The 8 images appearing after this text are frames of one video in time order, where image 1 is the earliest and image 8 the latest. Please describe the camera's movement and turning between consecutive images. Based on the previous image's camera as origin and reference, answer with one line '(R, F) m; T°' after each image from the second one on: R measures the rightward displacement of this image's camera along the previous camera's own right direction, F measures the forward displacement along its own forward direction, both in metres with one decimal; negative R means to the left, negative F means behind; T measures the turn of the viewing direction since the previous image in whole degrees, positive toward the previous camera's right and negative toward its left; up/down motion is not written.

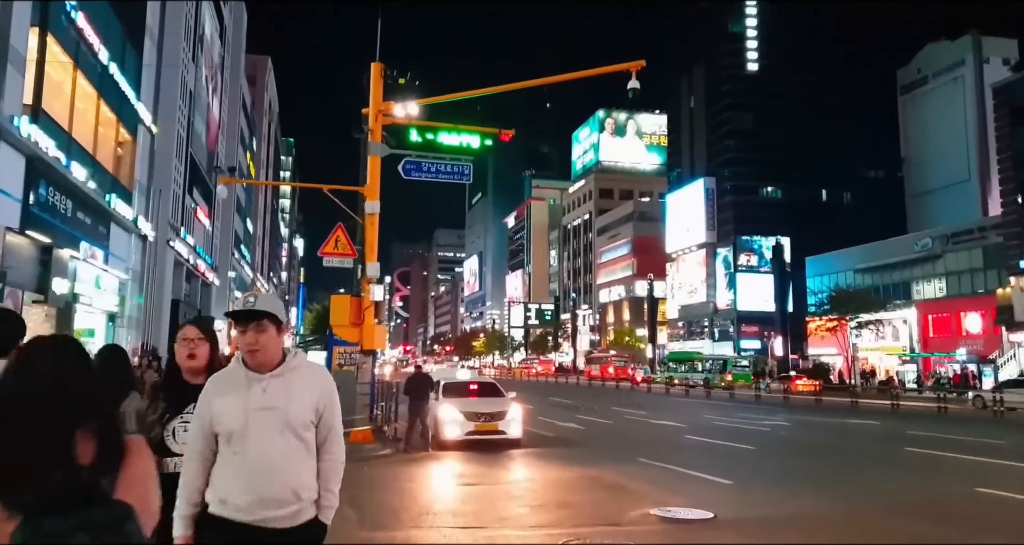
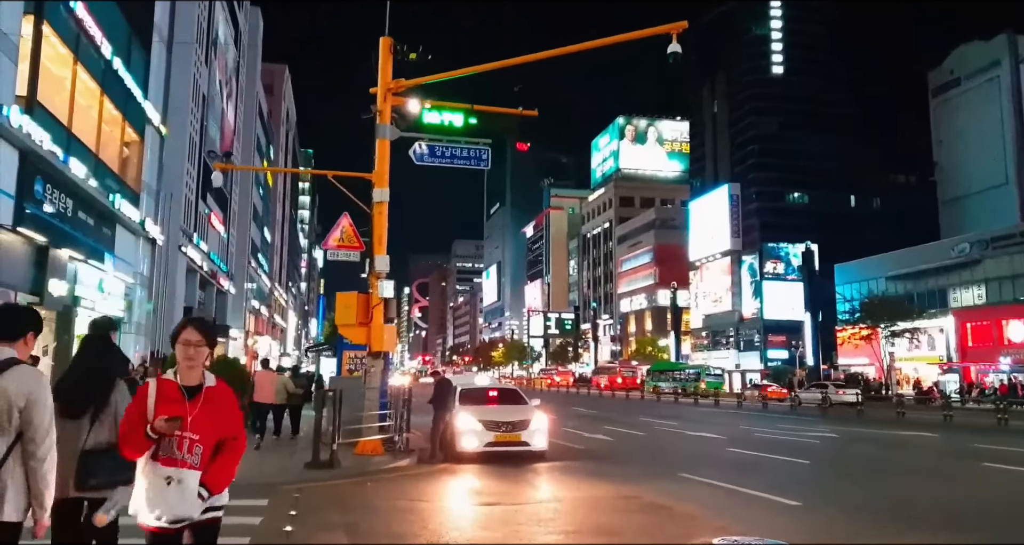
(-0.1, +1.5) m; -1°
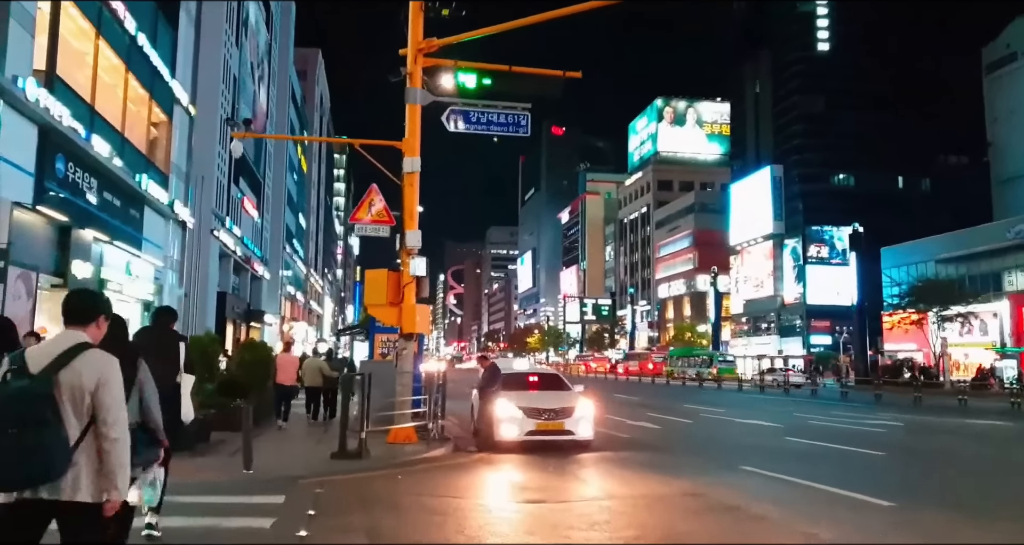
(-0.1, +1.1) m; -3°
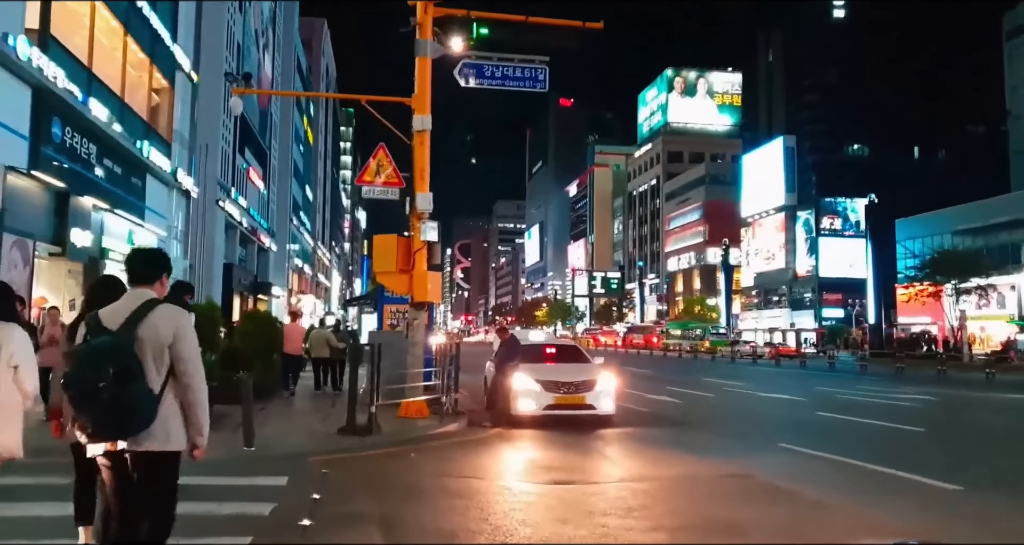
(-0.2, +0.7) m; -1°
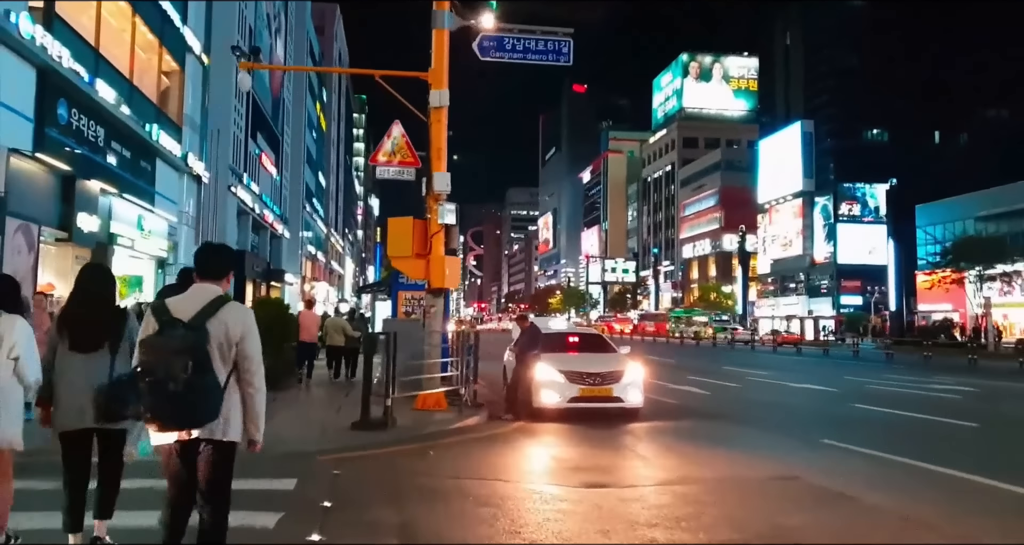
(-0.1, +0.6) m; -1°
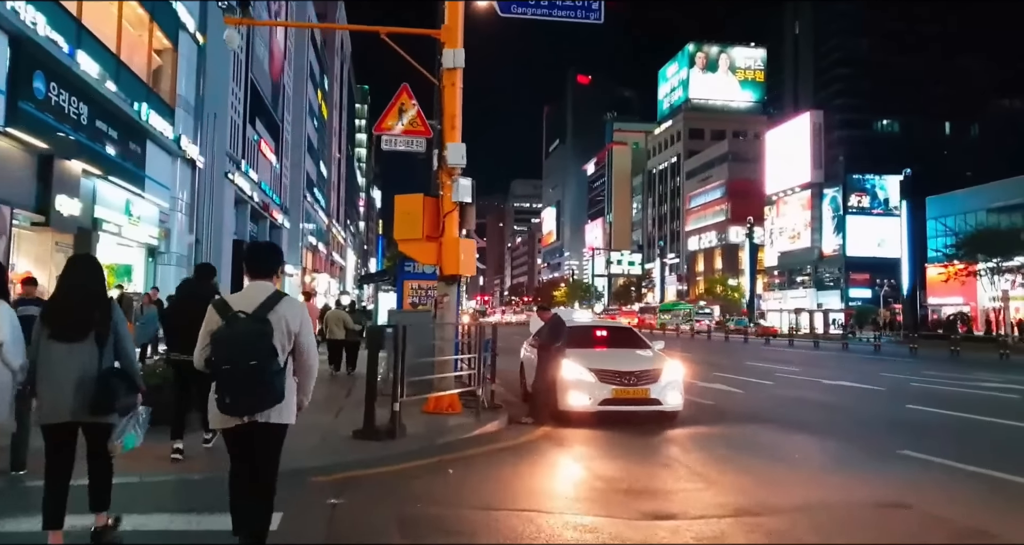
(-0.3, +1.3) m; 0°
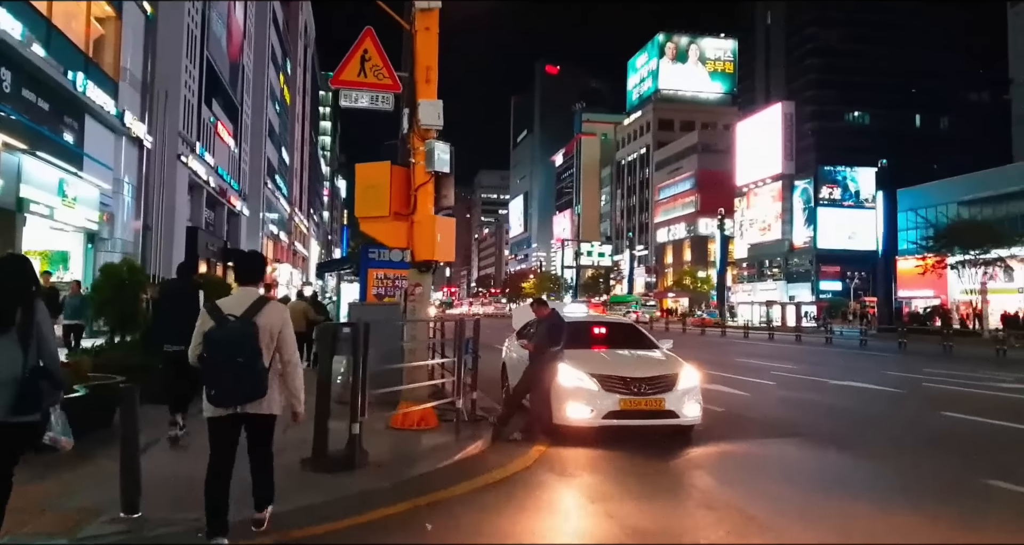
(-0.2, +1.7) m; +2°
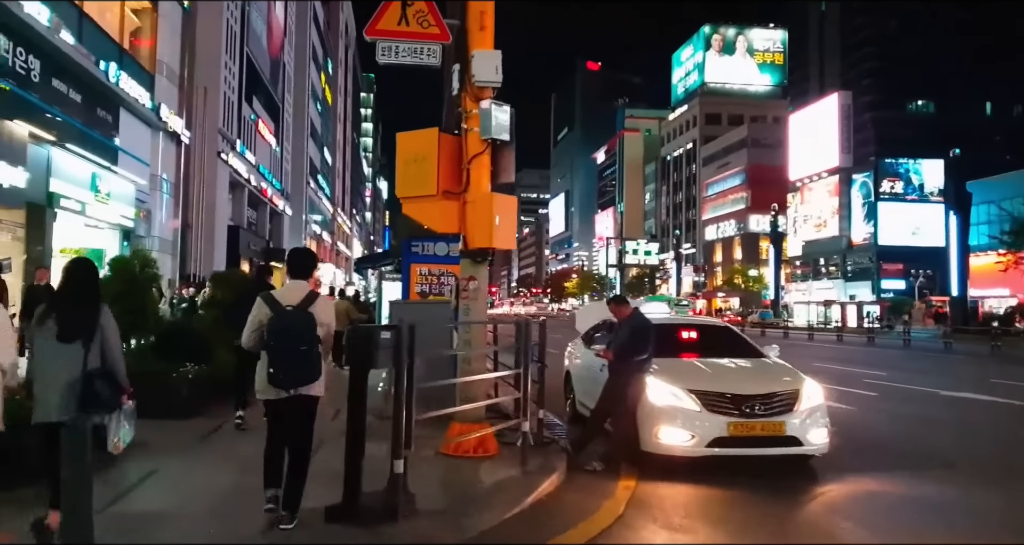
(-0.3, +1.6) m; -3°
